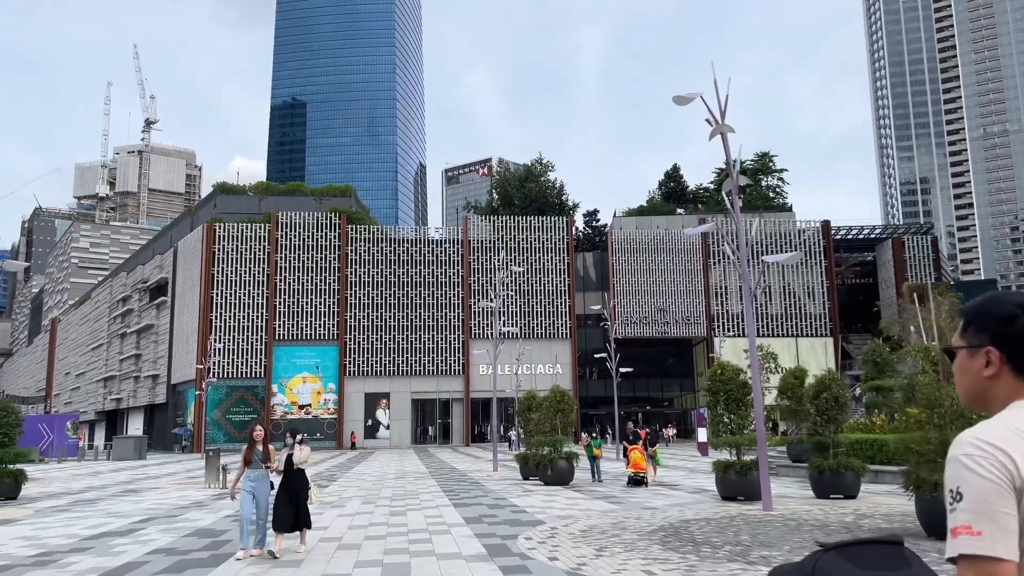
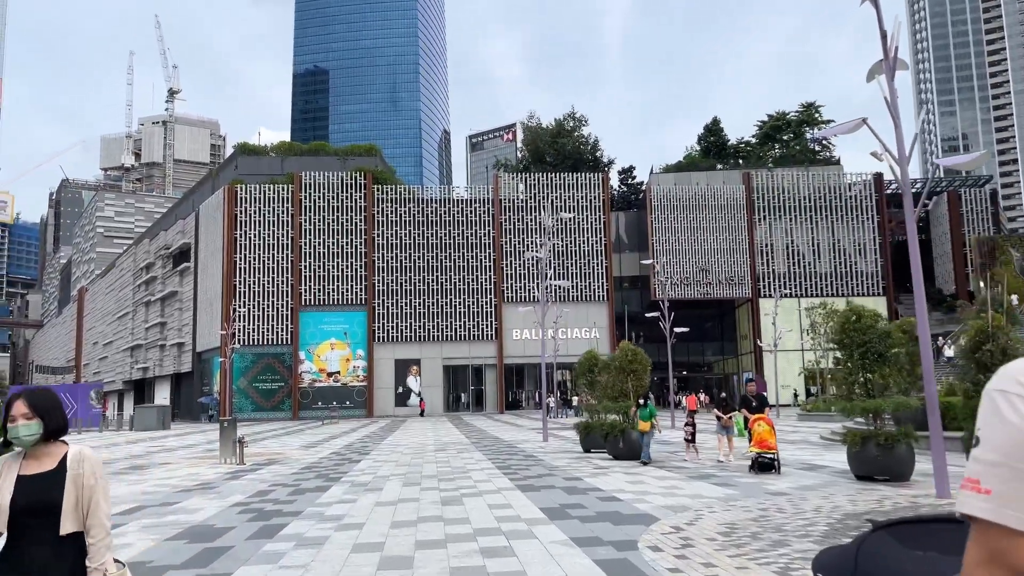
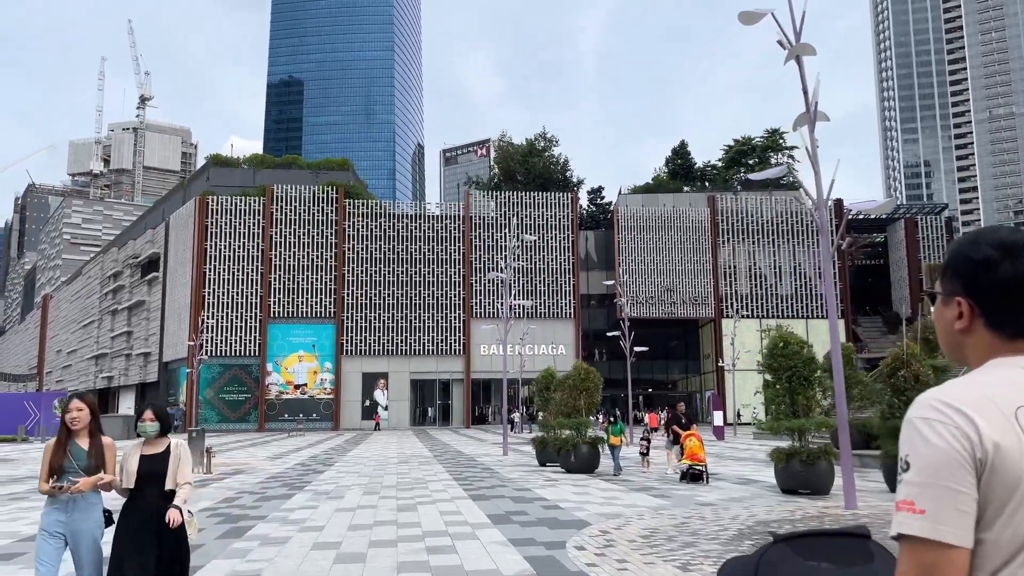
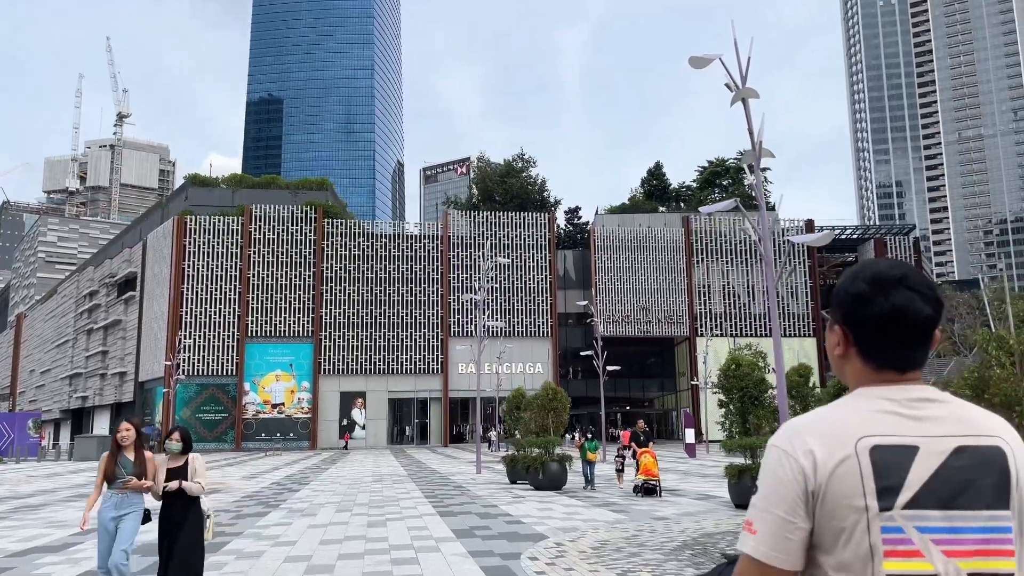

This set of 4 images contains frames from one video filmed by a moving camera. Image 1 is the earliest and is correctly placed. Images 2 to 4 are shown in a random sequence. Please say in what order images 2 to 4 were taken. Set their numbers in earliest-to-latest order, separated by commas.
4, 3, 2
